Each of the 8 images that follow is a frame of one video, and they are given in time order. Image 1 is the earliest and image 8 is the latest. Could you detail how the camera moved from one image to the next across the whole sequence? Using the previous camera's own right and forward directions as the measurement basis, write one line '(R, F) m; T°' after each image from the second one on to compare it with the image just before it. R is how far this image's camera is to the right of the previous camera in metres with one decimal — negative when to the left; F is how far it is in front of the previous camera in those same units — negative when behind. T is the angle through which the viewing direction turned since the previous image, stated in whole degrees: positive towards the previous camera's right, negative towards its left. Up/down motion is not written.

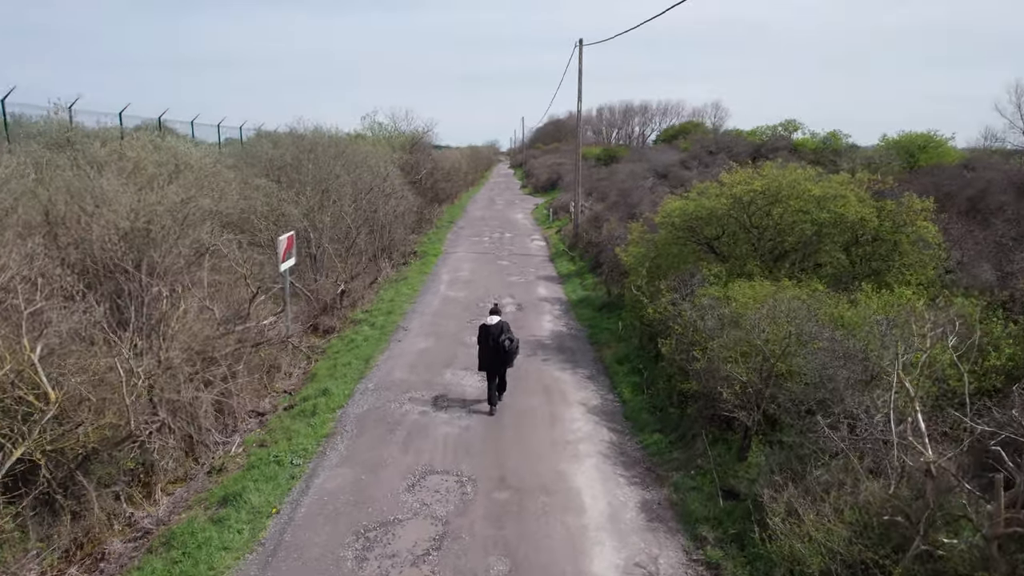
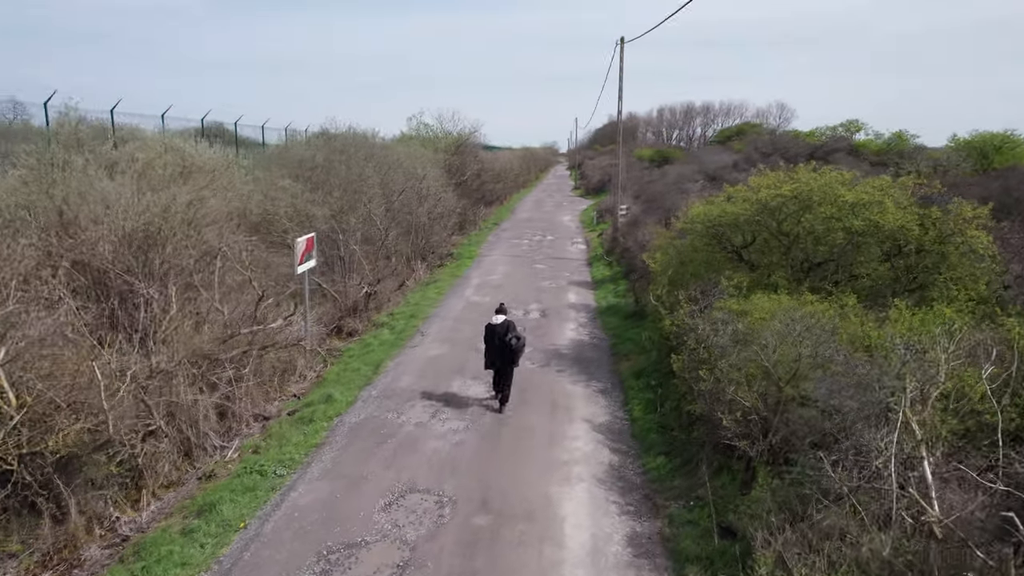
(+0.6, +0.4) m; -5°
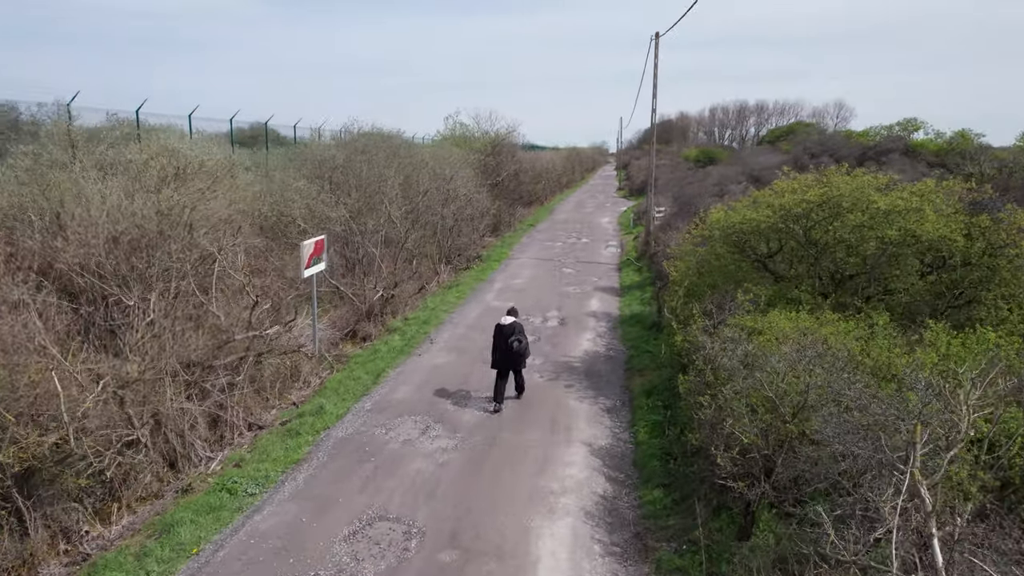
(+0.6, +0.5) m; -4°
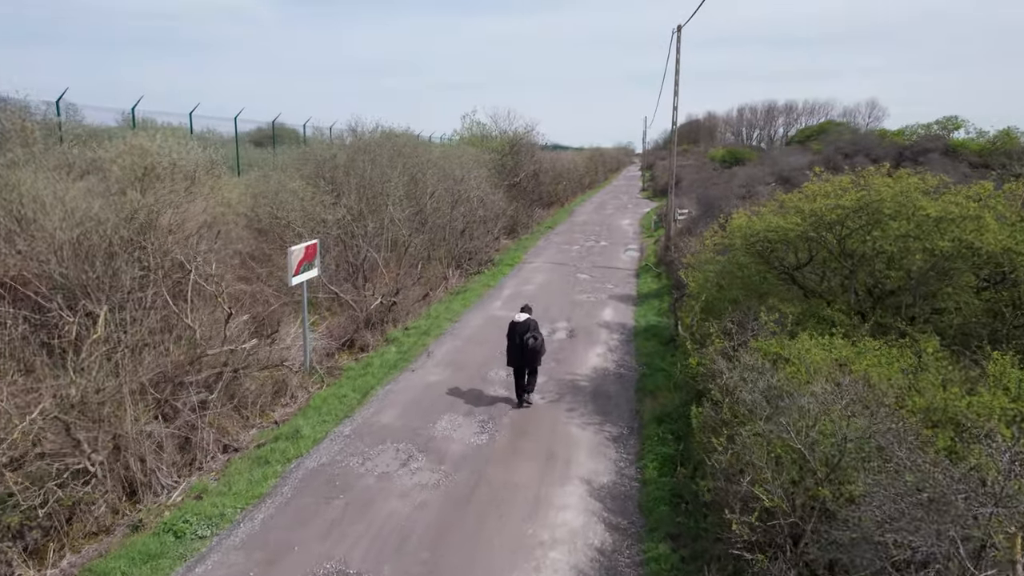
(+0.3, +0.8) m; -2°
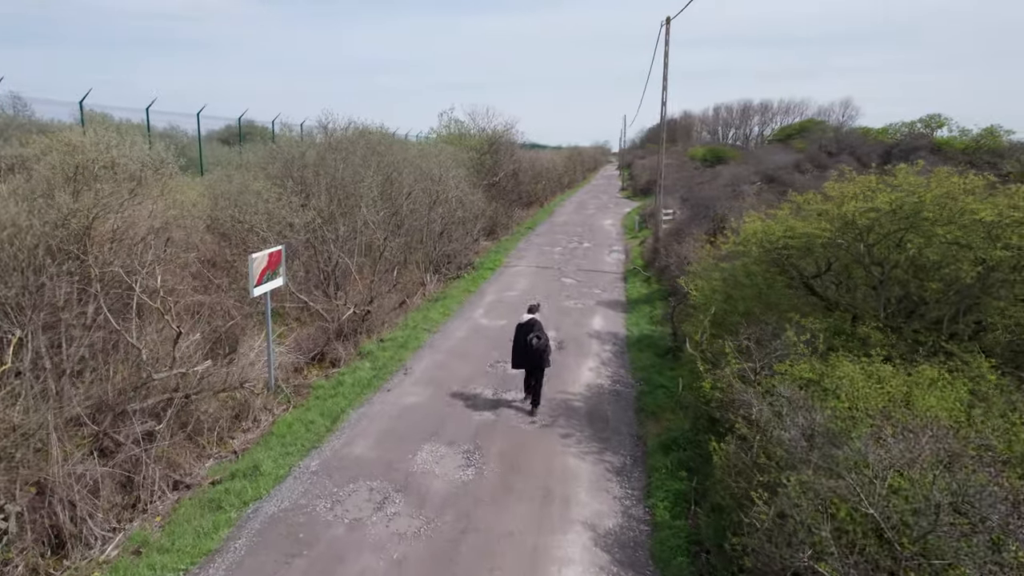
(-0.1, +0.8) m; +2°
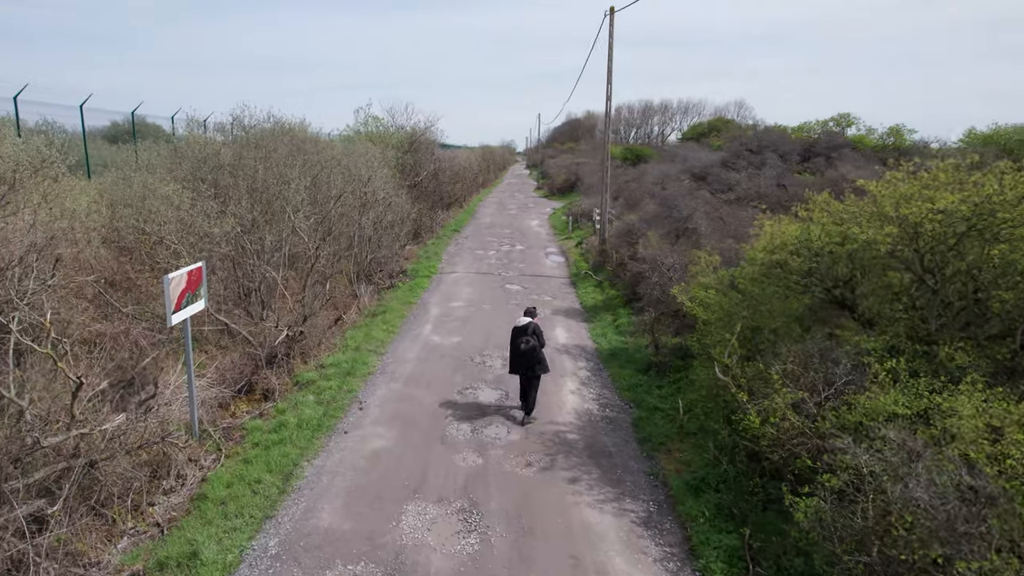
(-0.8, +1.2) m; +8°
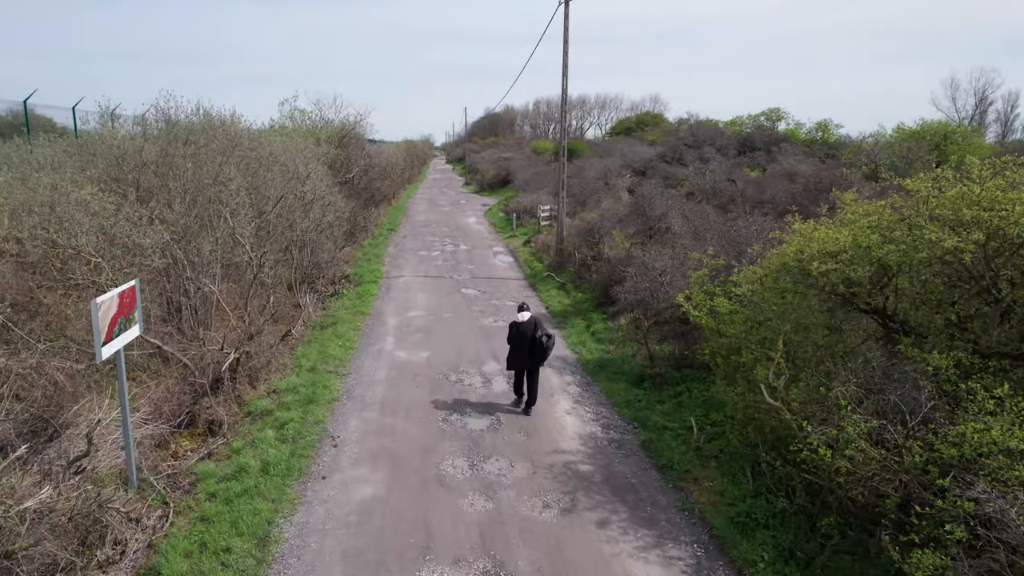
(-0.8, +0.9) m; +7°
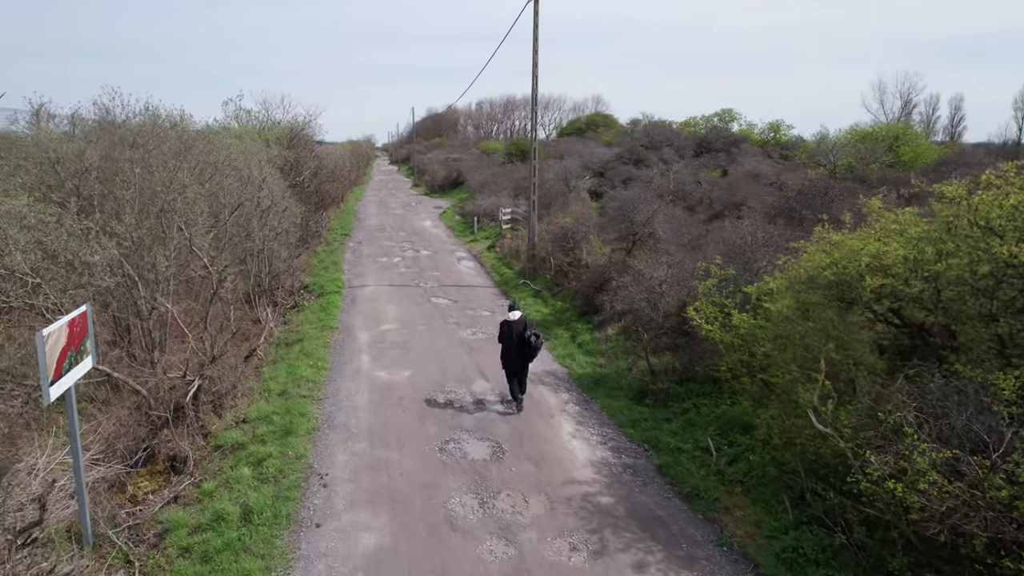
(-0.6, +0.6) m; +5°
